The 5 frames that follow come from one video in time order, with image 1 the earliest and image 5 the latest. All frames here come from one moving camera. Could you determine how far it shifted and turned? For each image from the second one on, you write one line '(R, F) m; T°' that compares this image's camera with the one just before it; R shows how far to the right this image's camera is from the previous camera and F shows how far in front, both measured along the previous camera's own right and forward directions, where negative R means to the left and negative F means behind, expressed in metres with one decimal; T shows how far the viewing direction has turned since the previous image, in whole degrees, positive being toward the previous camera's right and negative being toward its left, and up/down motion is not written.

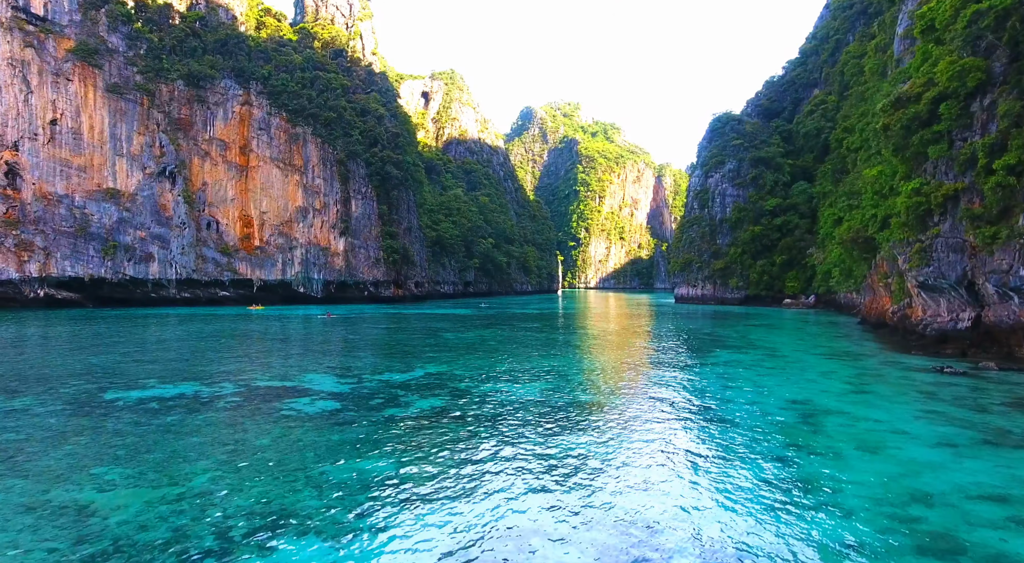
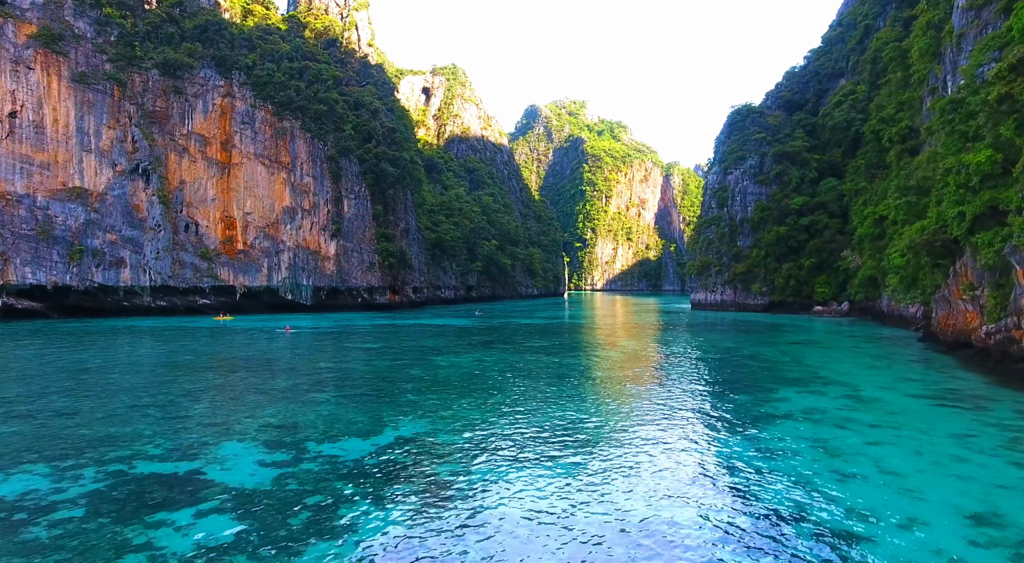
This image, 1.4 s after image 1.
(0.0, +3.3) m; 0°
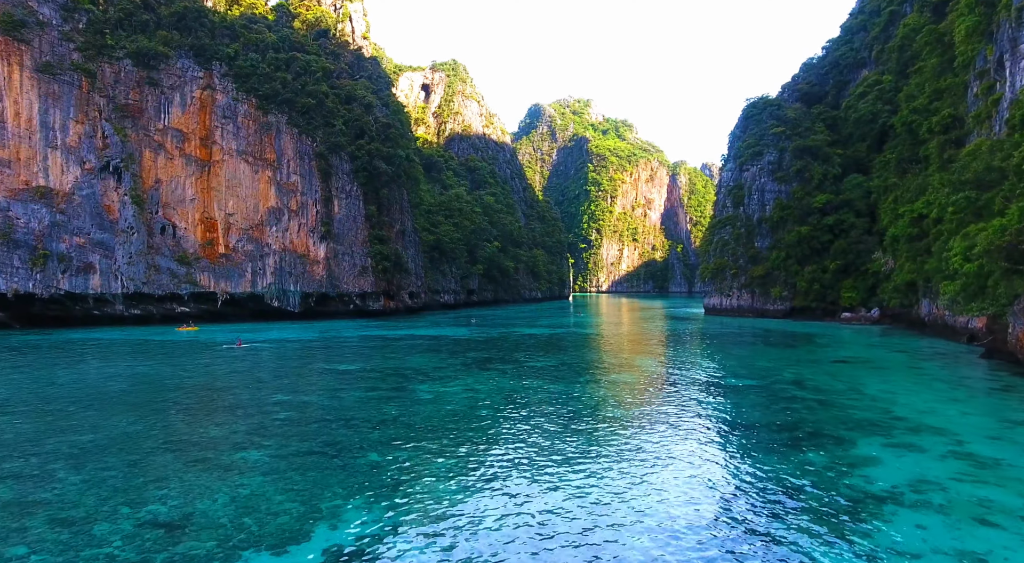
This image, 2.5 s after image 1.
(+0.1, +2.7) m; 0°
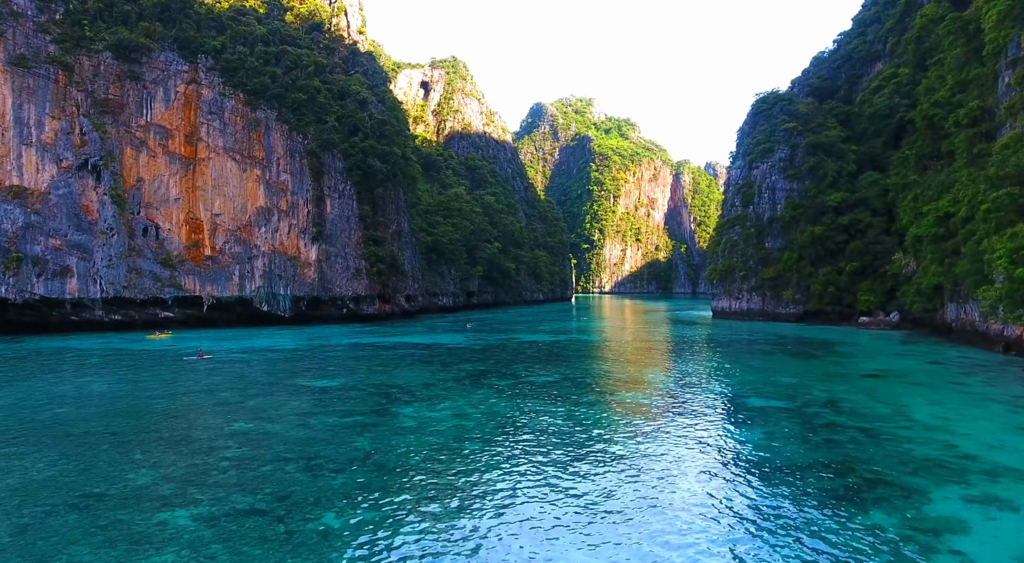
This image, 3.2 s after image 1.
(+0.1, +1.6) m; 0°
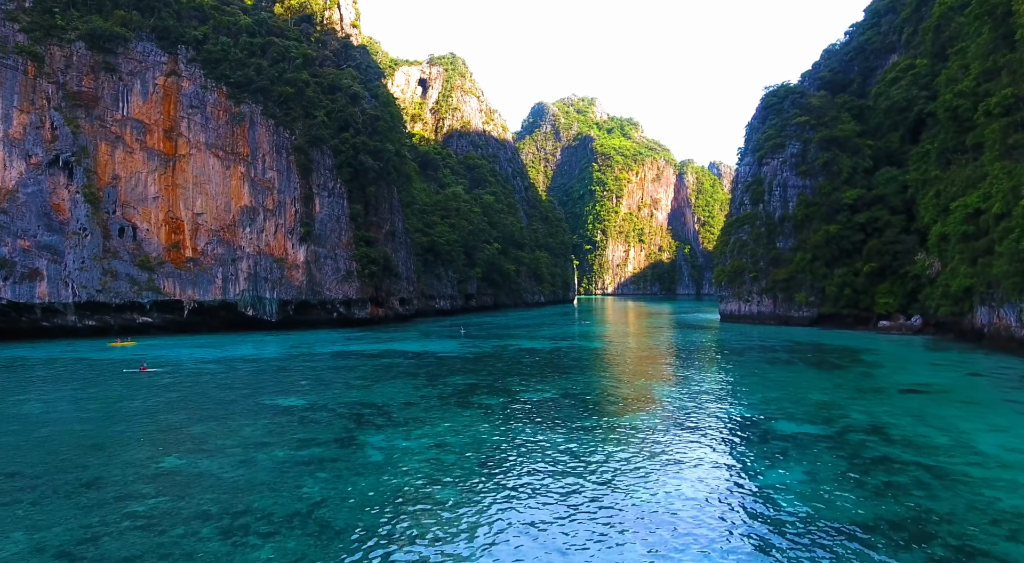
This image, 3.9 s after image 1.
(+0.2, +1.8) m; 0°
